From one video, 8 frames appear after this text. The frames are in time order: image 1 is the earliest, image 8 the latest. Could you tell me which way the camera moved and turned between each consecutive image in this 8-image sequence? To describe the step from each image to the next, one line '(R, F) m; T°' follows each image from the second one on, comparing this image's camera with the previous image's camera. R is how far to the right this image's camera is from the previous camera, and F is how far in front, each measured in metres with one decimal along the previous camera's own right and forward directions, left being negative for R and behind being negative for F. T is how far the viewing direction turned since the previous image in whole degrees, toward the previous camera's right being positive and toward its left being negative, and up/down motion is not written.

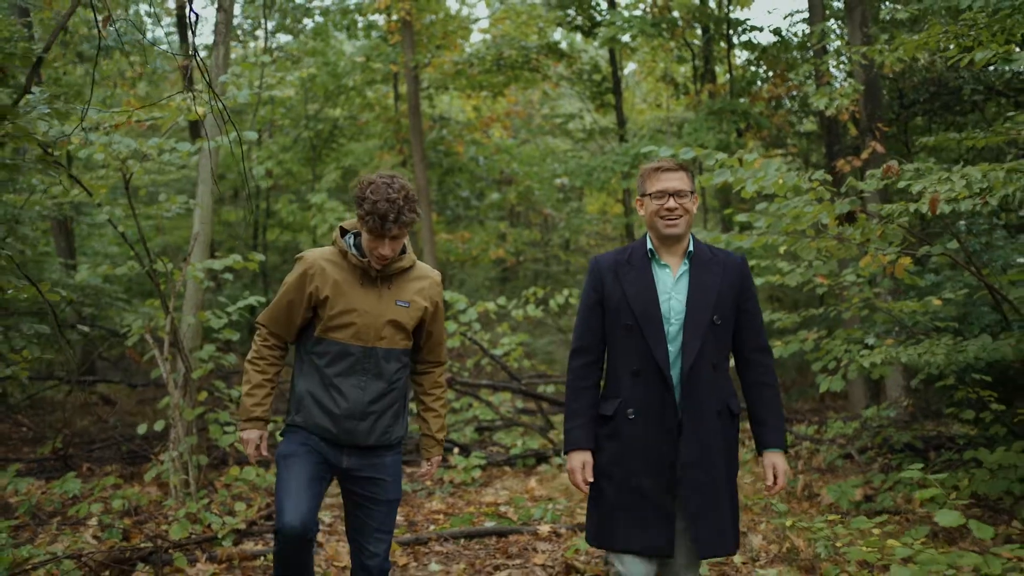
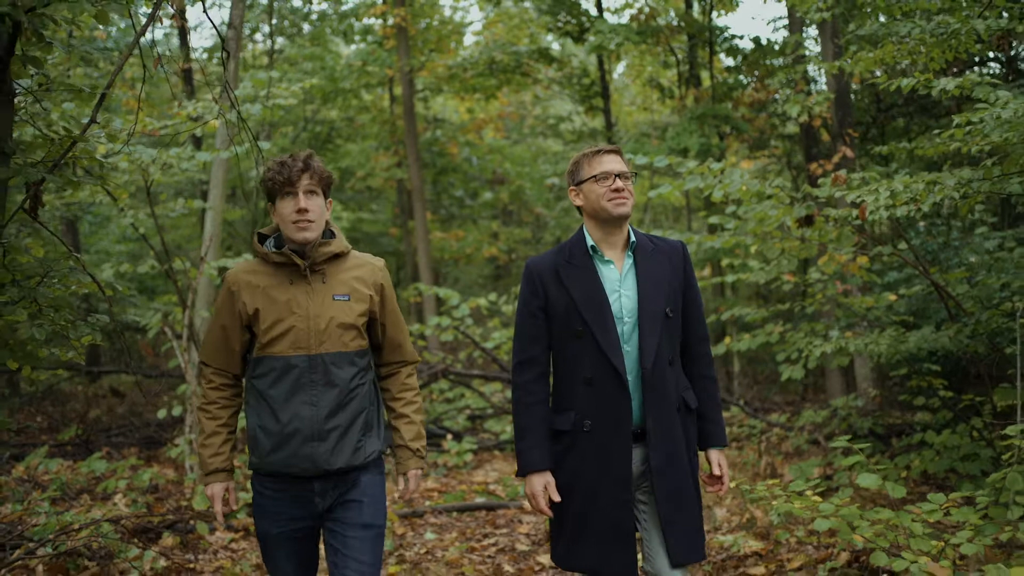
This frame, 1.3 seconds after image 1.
(0.0, -0.5) m; 0°
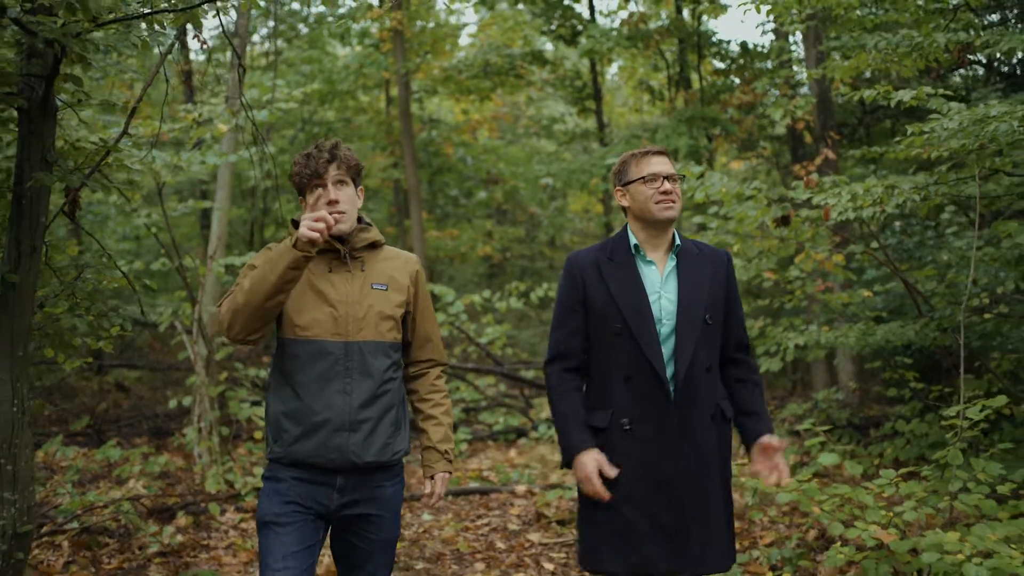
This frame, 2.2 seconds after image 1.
(0.0, -0.4) m; 0°
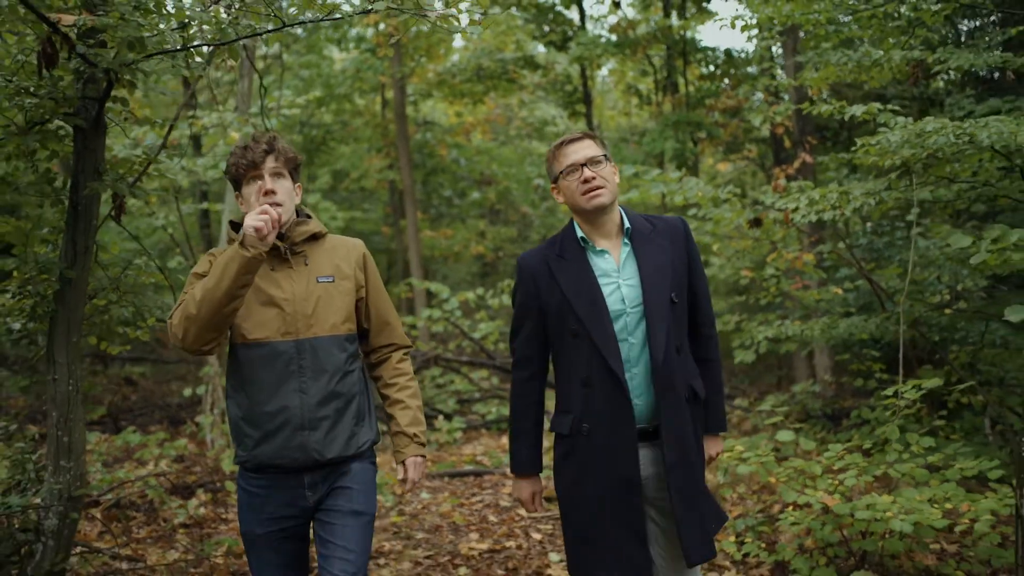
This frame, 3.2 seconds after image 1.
(0.0, -0.5) m; +1°
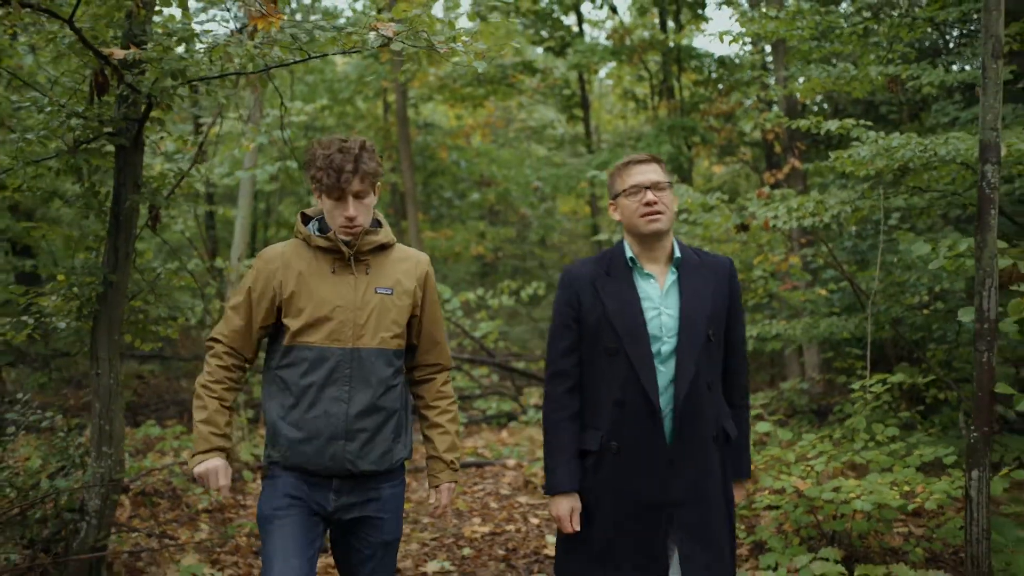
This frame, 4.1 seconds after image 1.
(0.0, -0.4) m; 0°
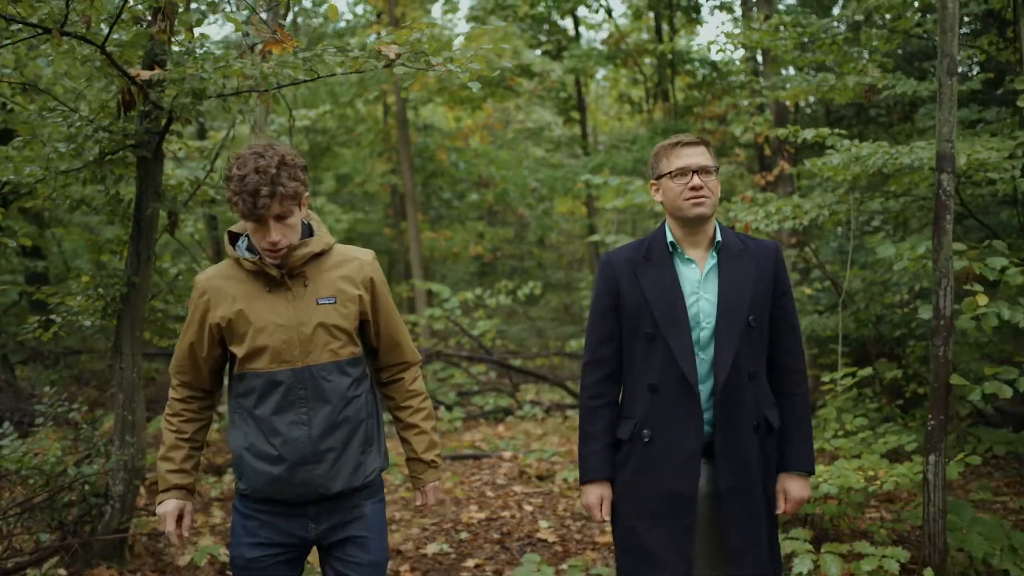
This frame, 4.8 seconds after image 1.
(0.0, -0.3) m; 0°
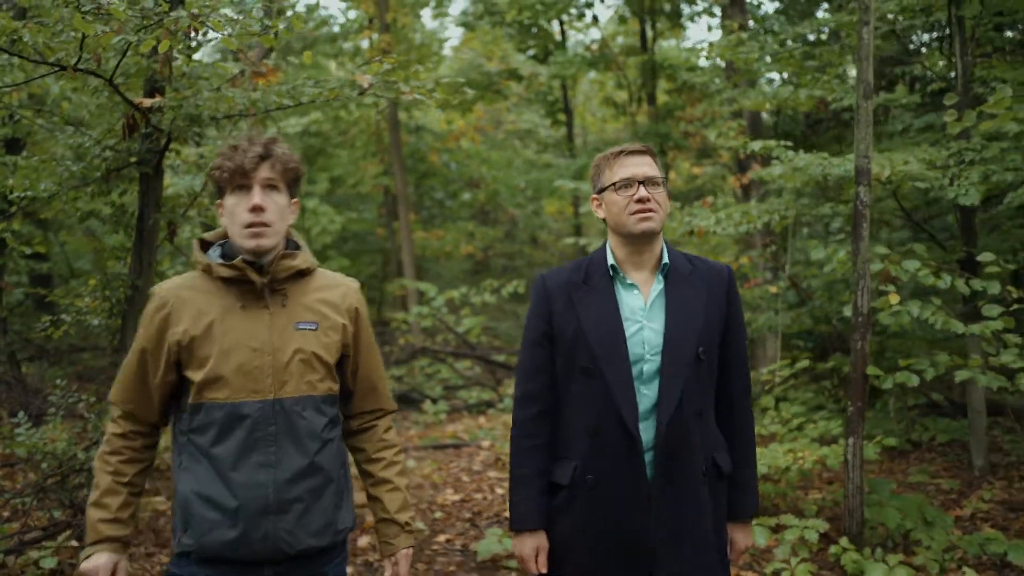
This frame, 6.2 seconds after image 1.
(+0.2, -0.5) m; 0°
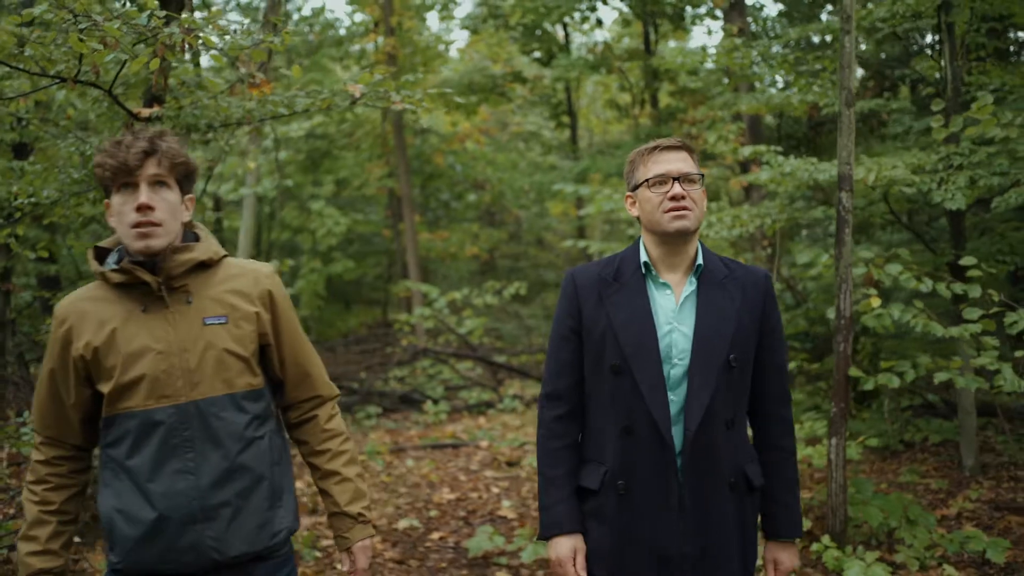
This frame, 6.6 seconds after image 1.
(+0.1, -0.1) m; -1°
